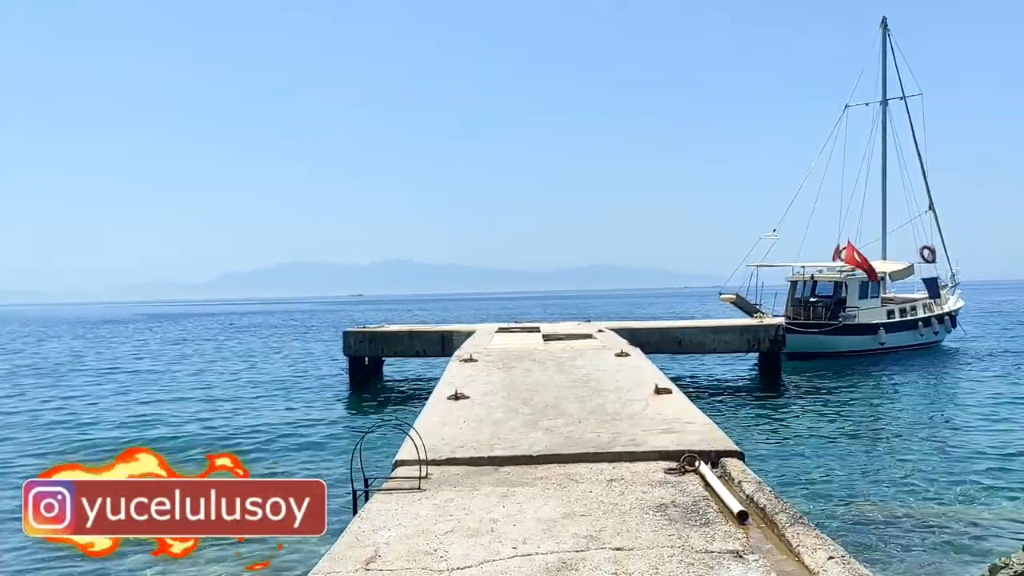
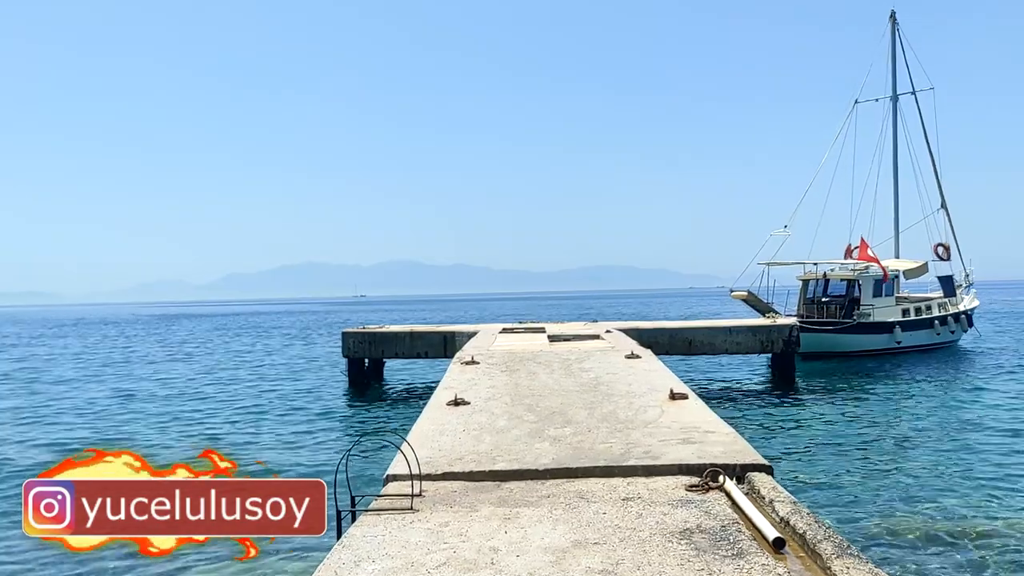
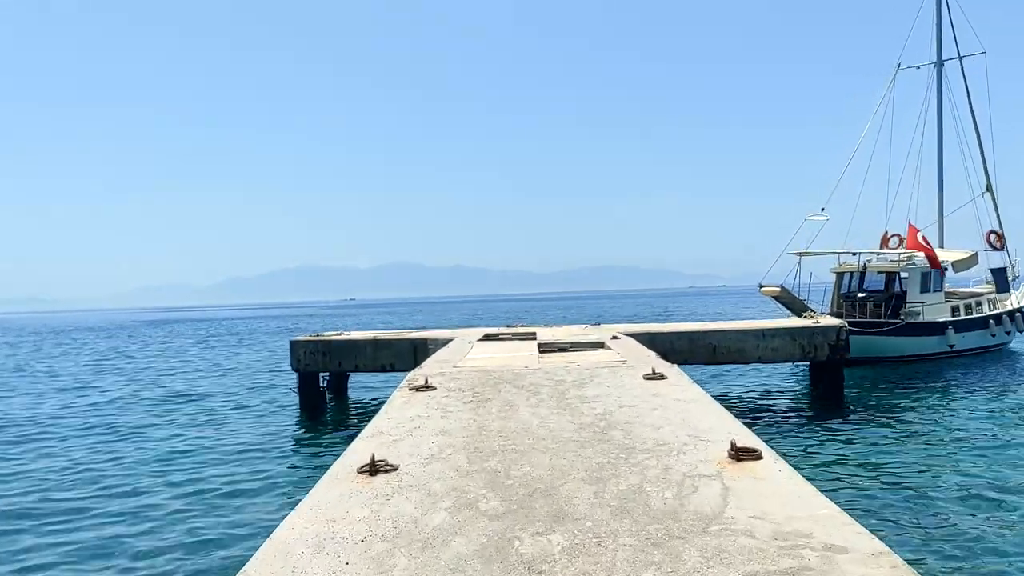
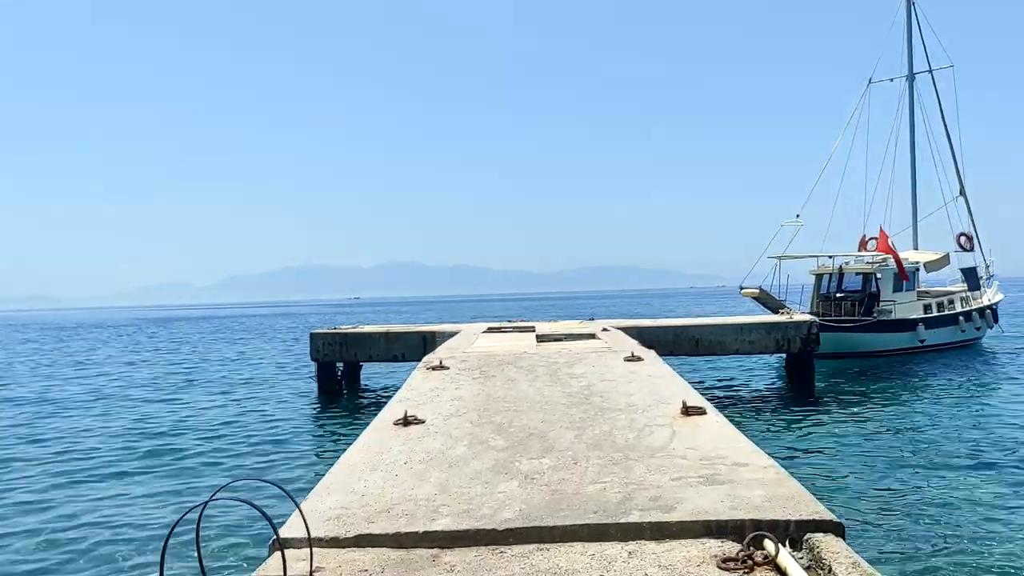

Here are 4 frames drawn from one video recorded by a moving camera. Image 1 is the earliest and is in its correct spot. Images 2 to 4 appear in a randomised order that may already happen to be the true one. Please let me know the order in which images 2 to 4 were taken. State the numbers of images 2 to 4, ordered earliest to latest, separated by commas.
2, 4, 3
